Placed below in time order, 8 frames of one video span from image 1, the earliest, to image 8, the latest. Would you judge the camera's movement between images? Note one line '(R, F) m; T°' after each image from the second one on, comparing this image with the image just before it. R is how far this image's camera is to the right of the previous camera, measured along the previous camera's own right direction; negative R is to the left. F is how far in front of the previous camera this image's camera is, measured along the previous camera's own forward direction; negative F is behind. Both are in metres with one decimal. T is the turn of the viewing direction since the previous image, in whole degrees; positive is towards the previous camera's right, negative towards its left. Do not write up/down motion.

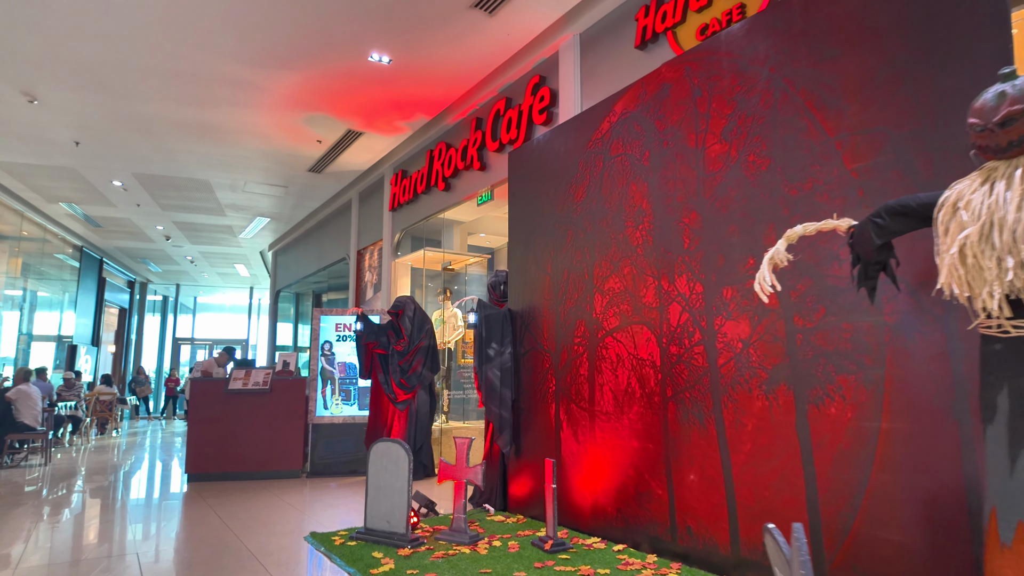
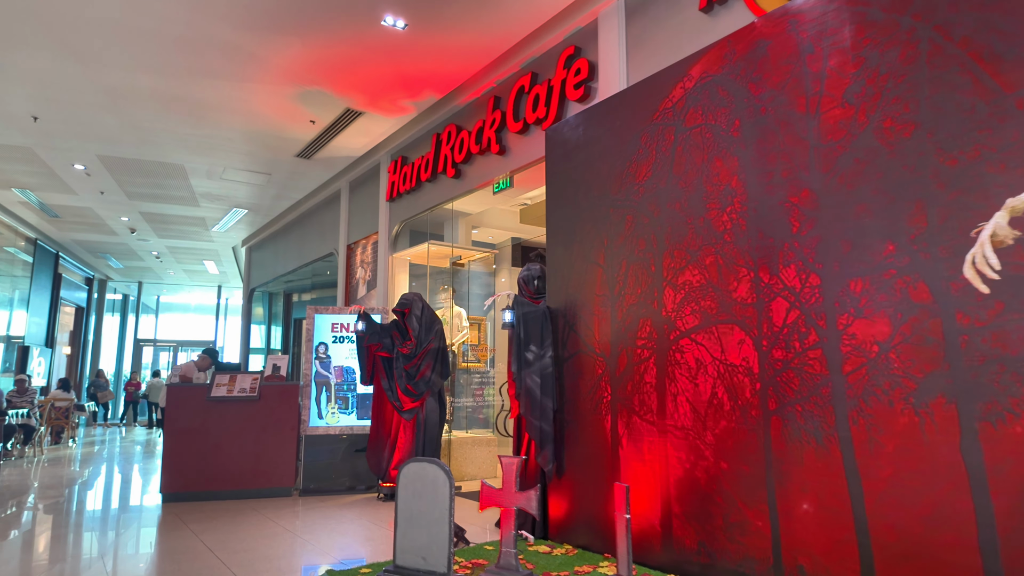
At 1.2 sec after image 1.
(-0.5, +0.6) m; +3°
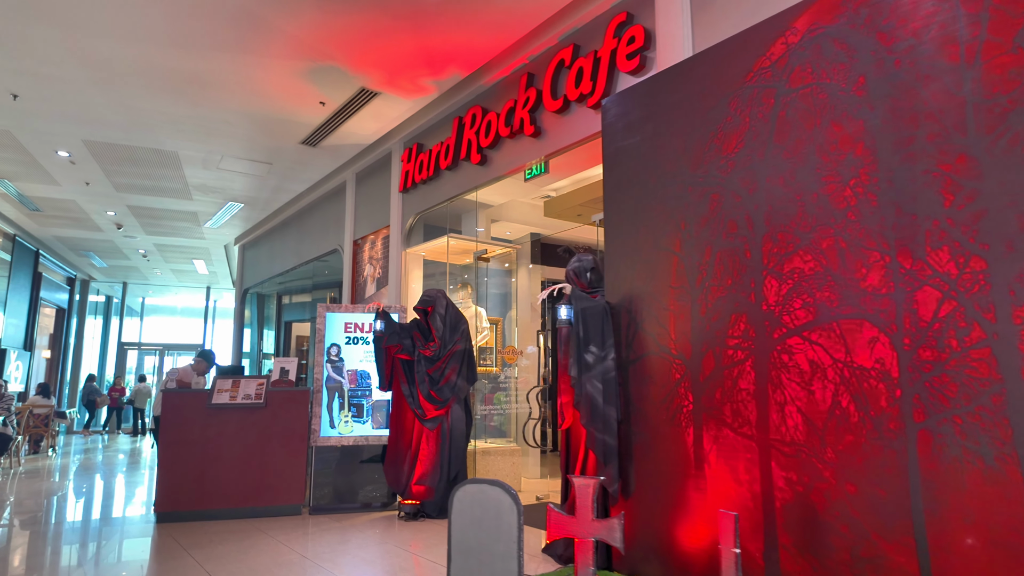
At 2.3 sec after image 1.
(-0.4, +0.5) m; +1°
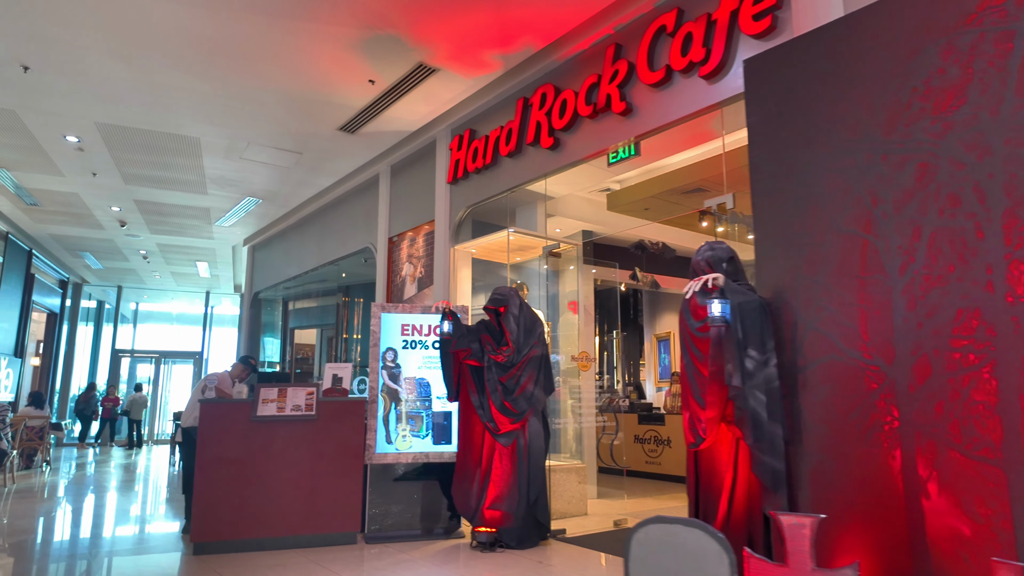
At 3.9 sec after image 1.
(-0.7, +0.6) m; +1°
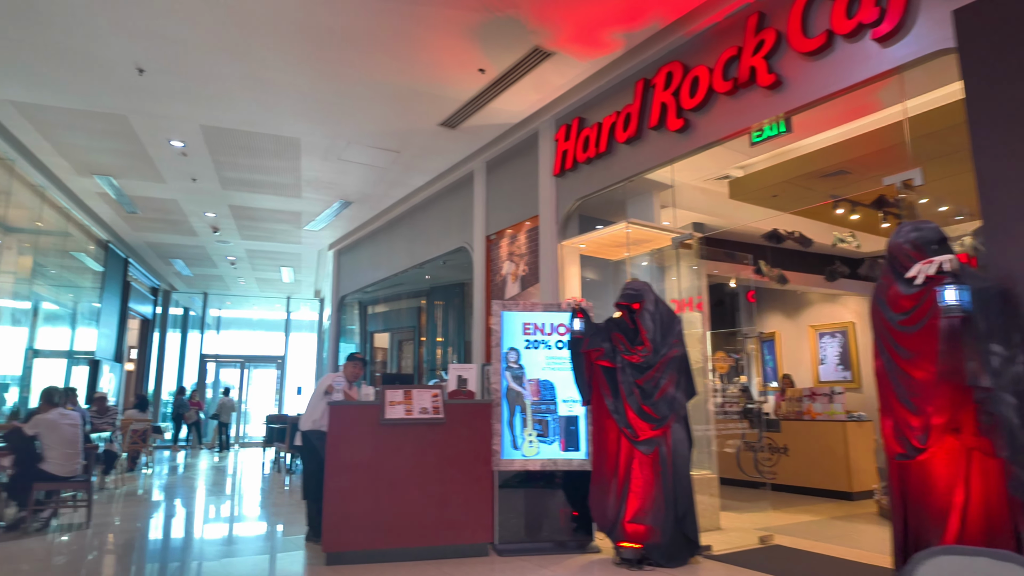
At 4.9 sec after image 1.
(-0.6, +0.3) m; -5°
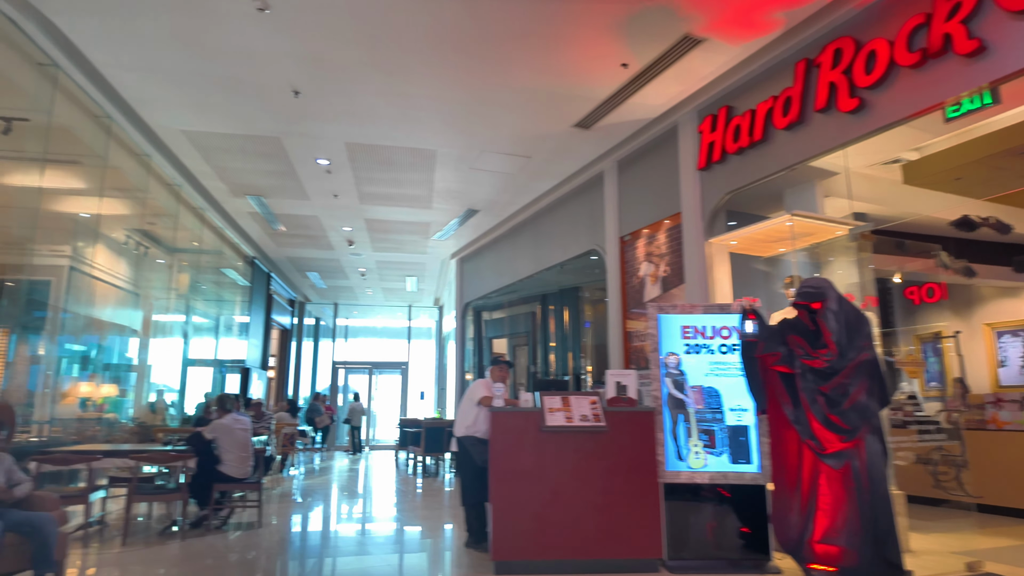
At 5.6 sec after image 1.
(-0.4, +0.1) m; -9°
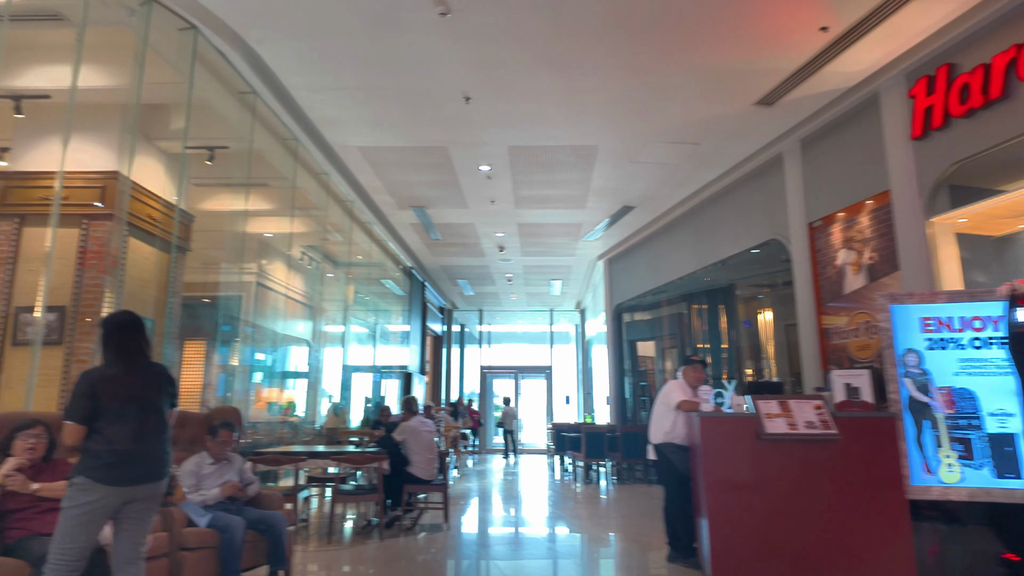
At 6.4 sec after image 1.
(-0.5, +0.2) m; -11°
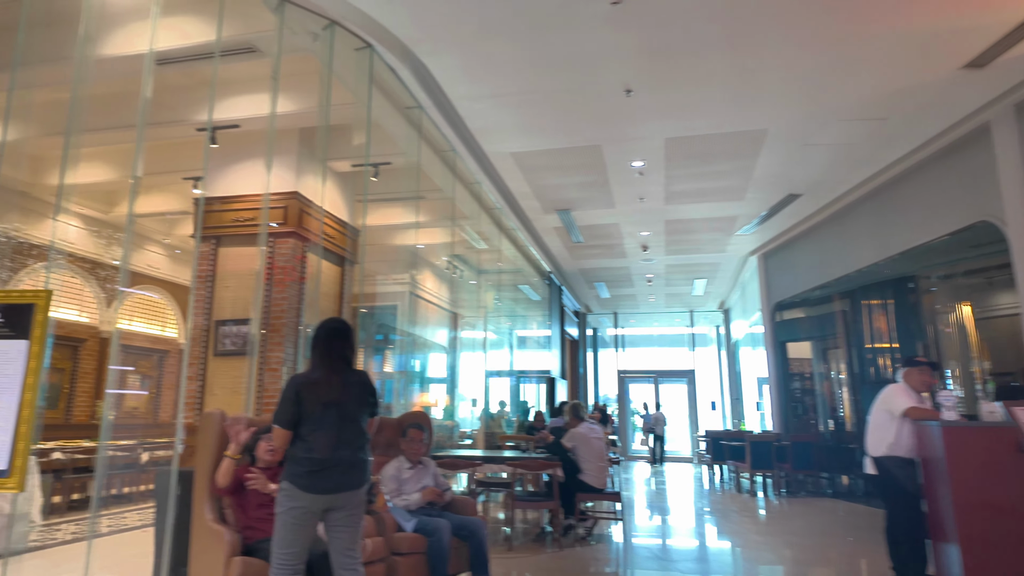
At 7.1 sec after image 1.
(-0.4, +0.1) m; -11°
